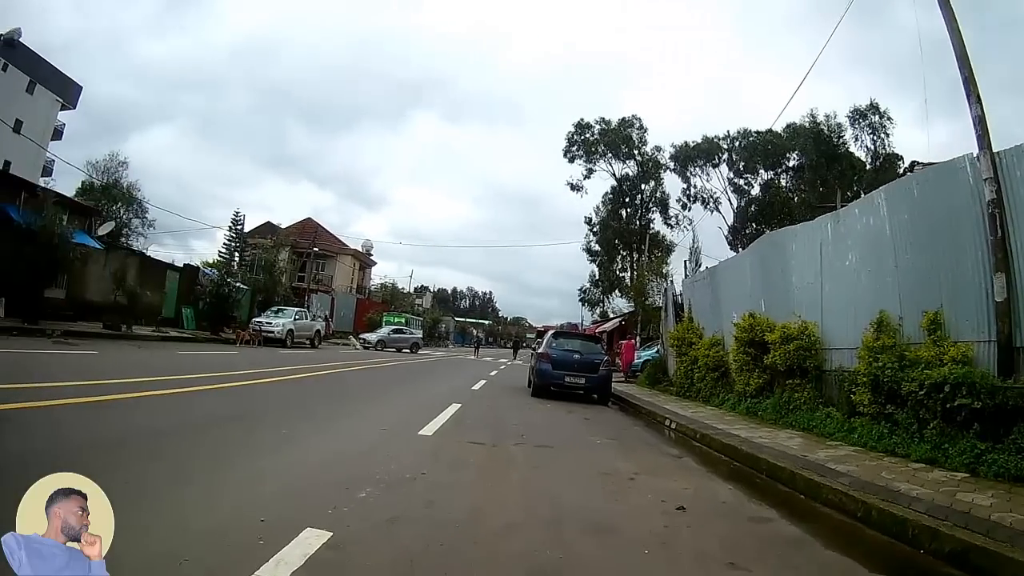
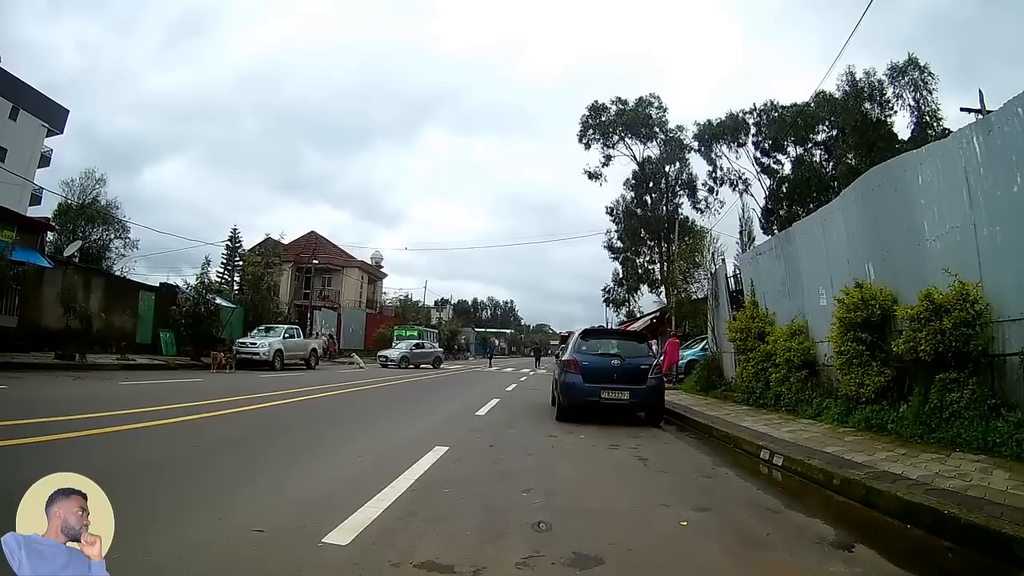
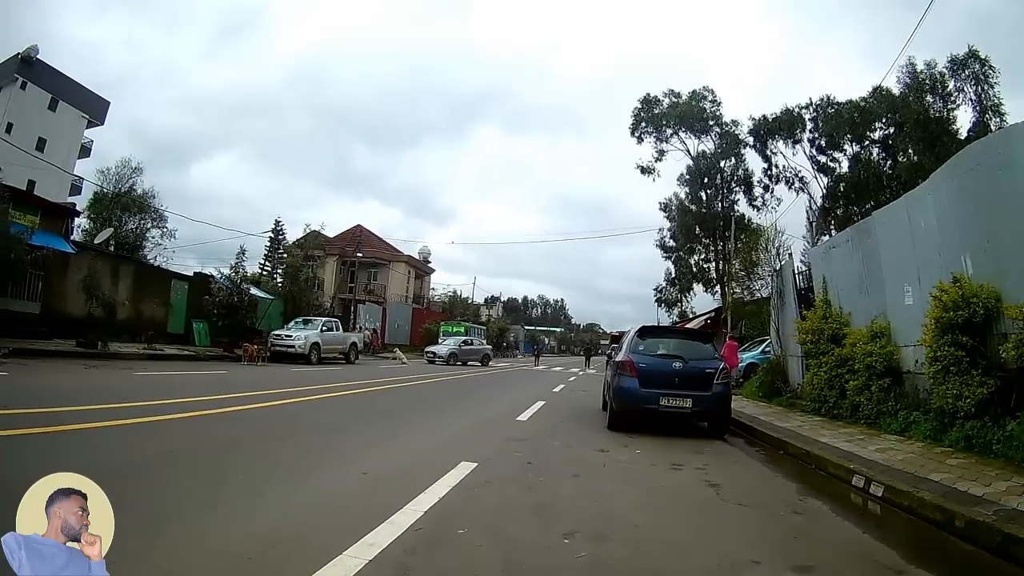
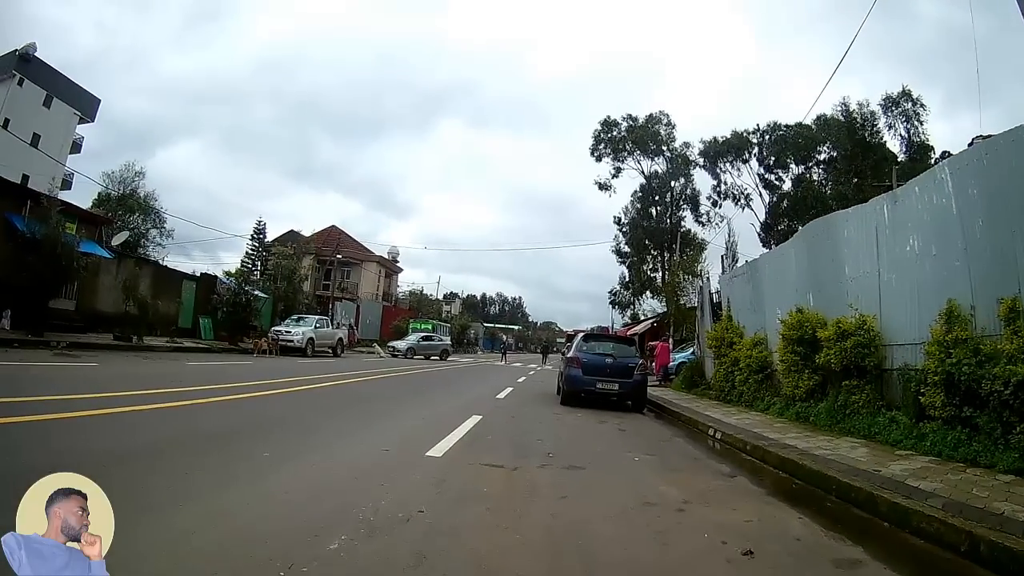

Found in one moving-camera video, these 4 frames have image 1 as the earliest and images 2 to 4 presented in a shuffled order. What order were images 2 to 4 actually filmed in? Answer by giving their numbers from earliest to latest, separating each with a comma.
4, 2, 3
